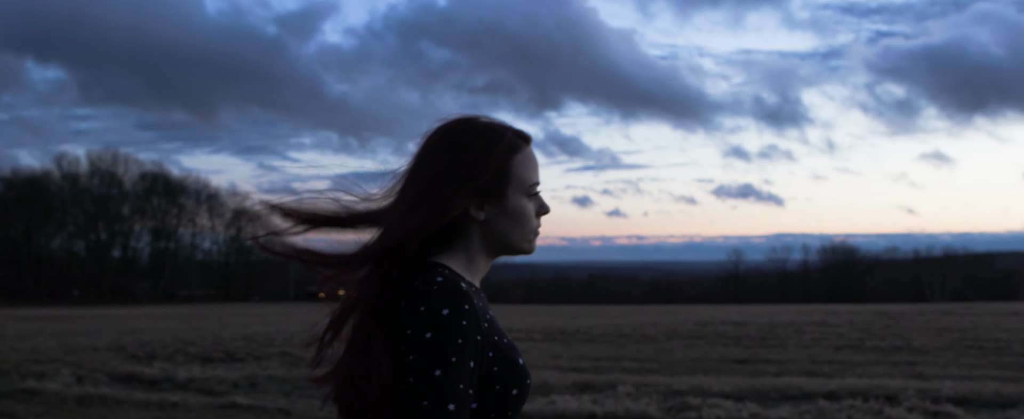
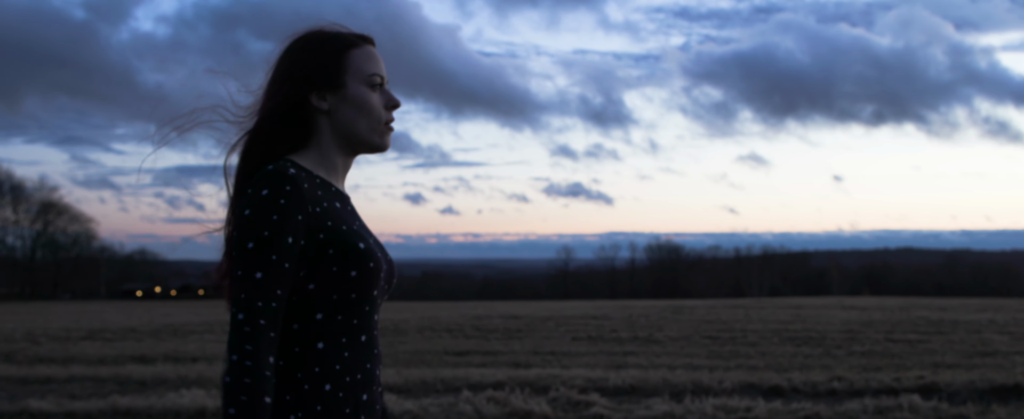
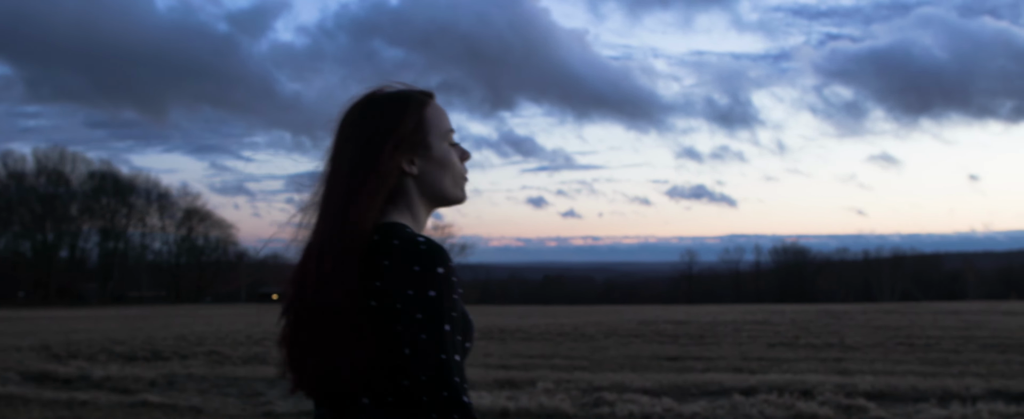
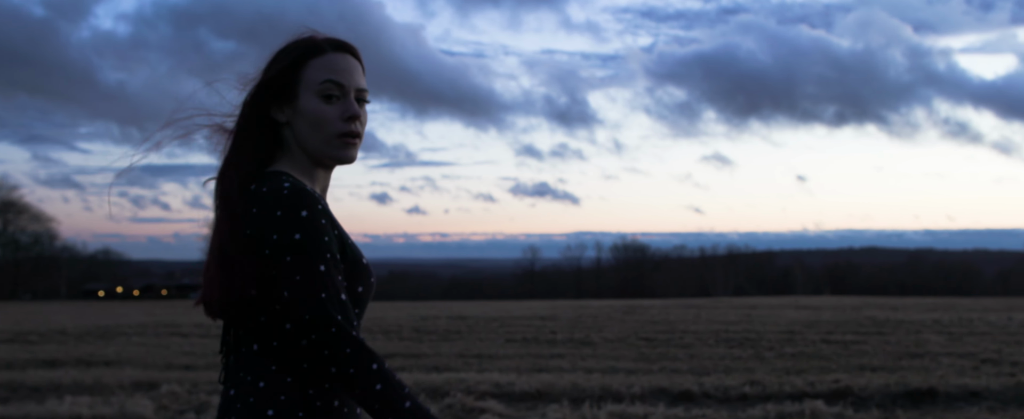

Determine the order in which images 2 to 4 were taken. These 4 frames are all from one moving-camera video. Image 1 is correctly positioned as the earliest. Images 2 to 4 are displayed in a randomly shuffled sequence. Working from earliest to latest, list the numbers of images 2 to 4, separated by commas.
3, 2, 4
